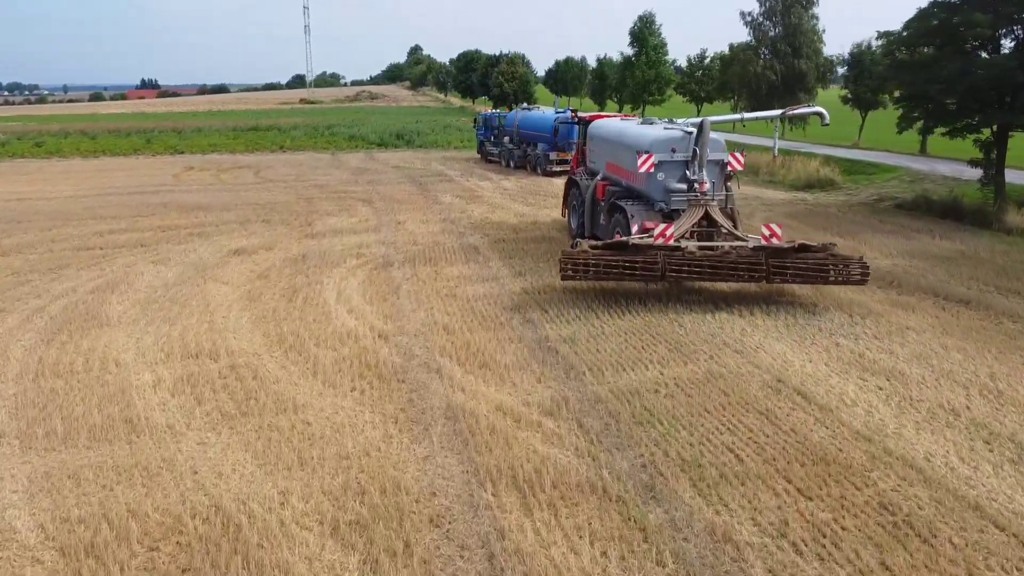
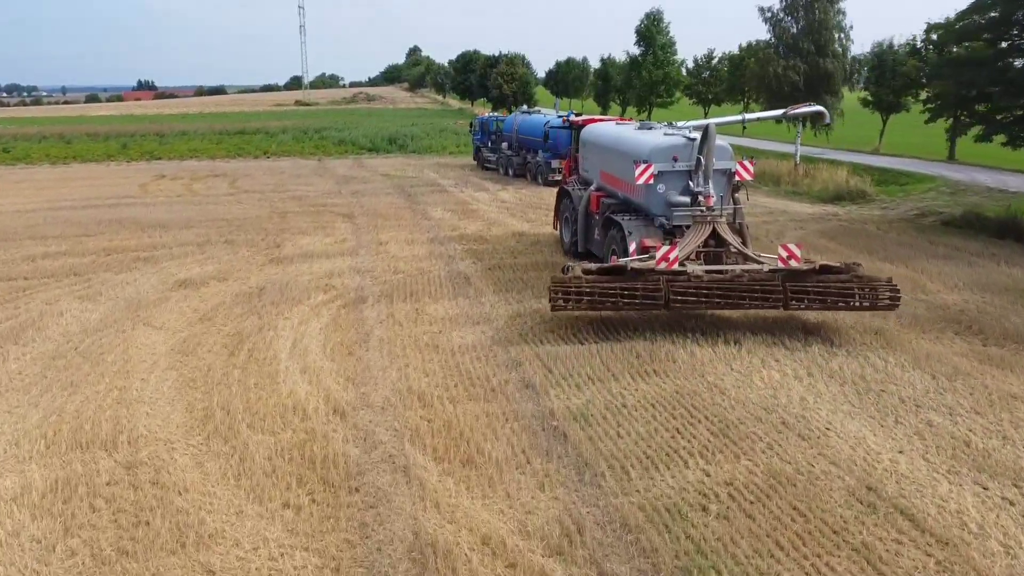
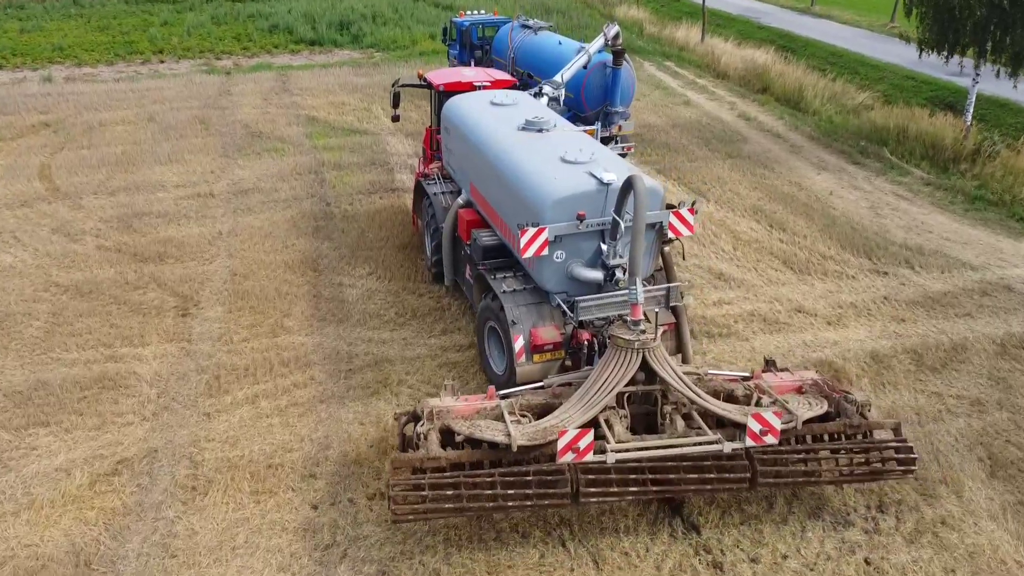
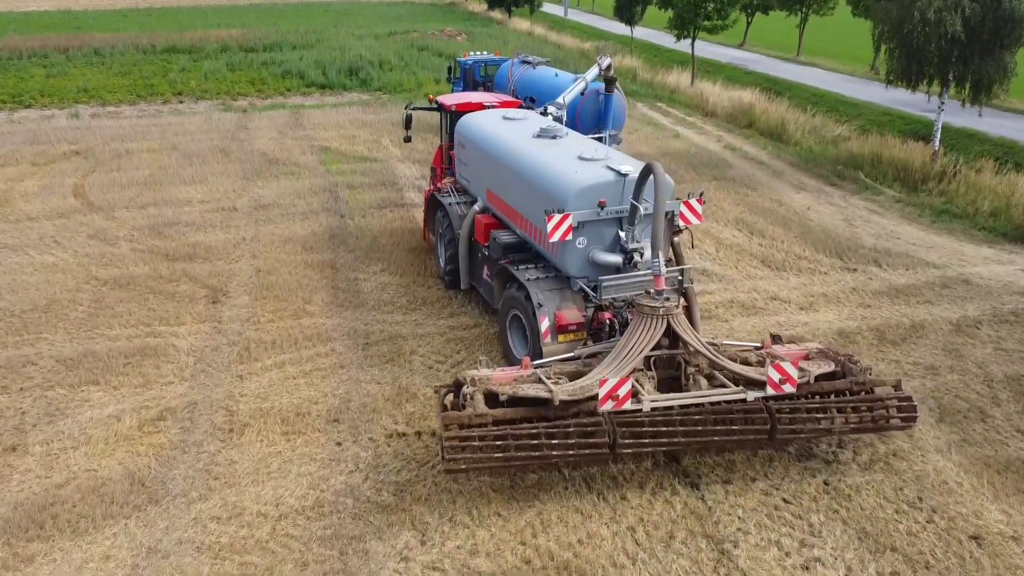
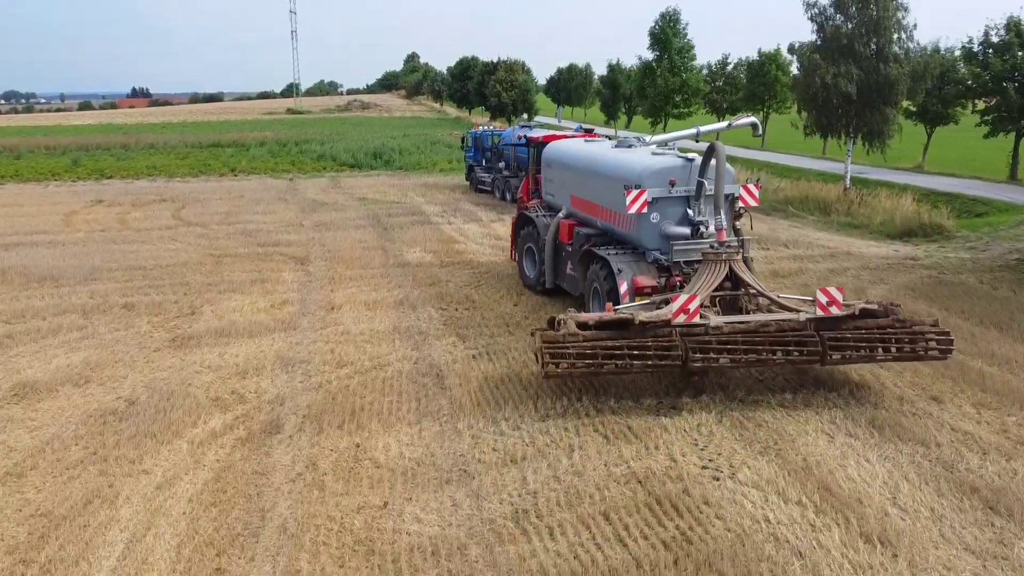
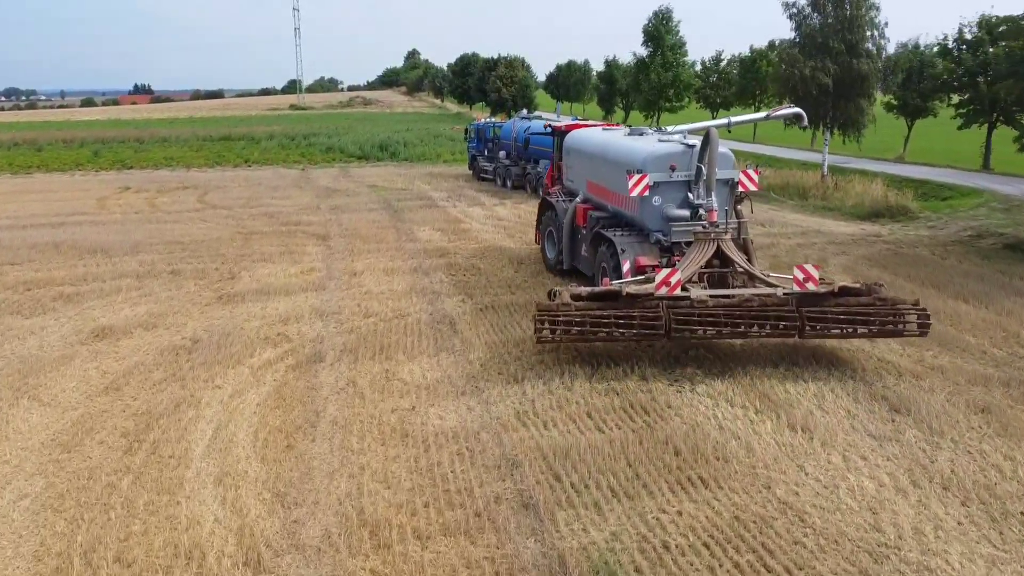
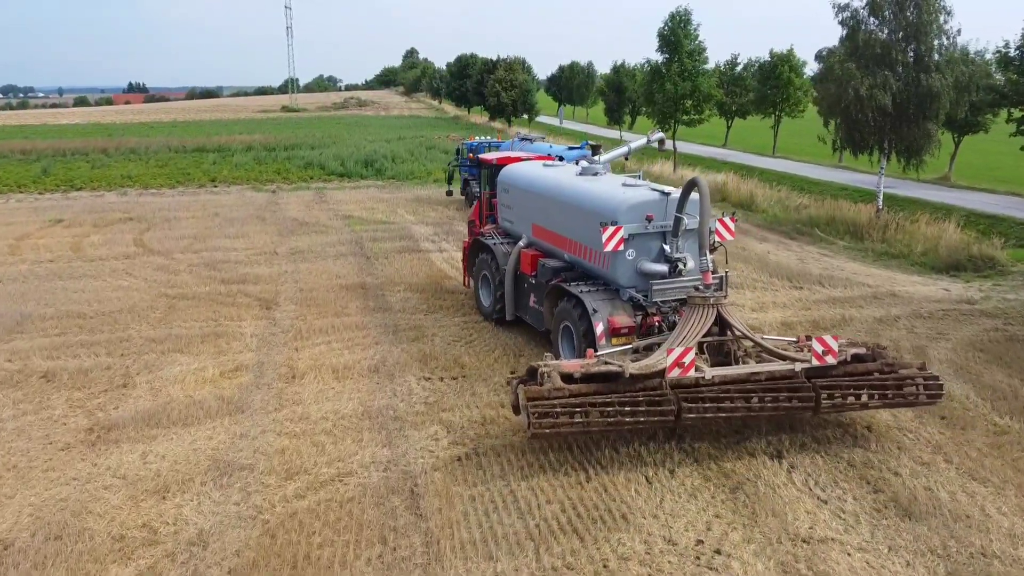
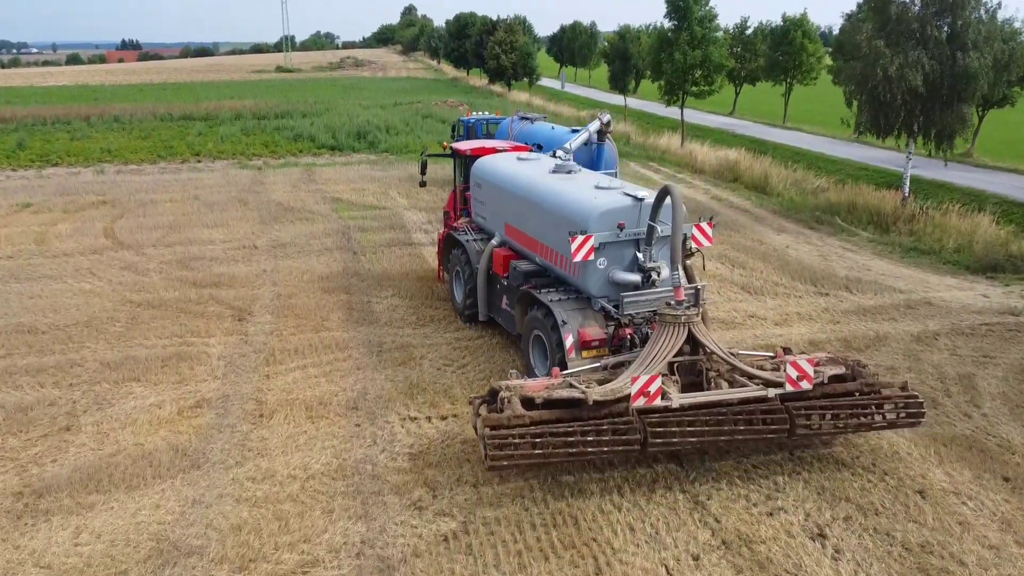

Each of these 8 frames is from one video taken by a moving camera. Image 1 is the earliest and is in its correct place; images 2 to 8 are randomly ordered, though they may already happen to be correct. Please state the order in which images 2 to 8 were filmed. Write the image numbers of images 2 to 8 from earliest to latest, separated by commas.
2, 6, 5, 7, 8, 4, 3
